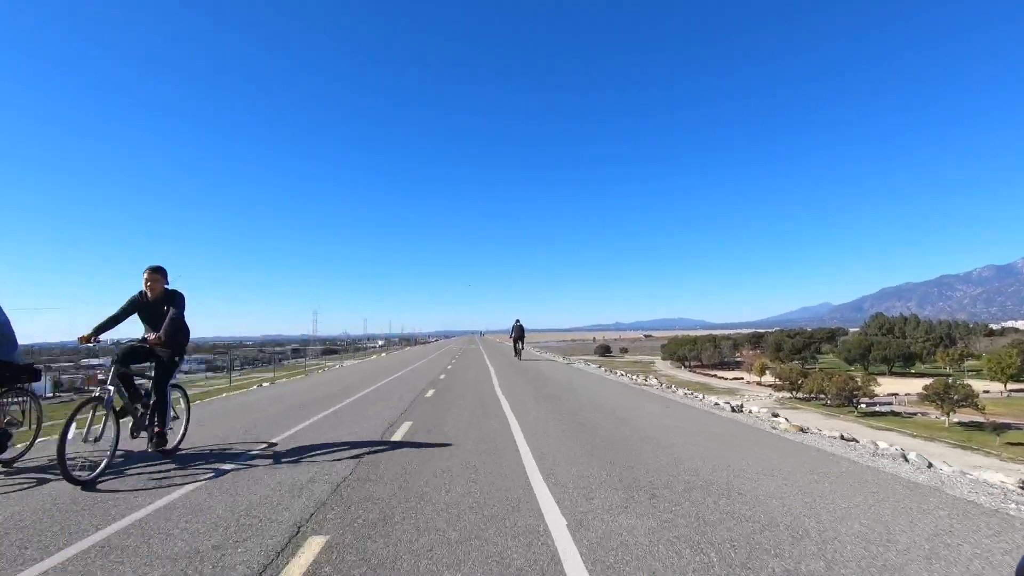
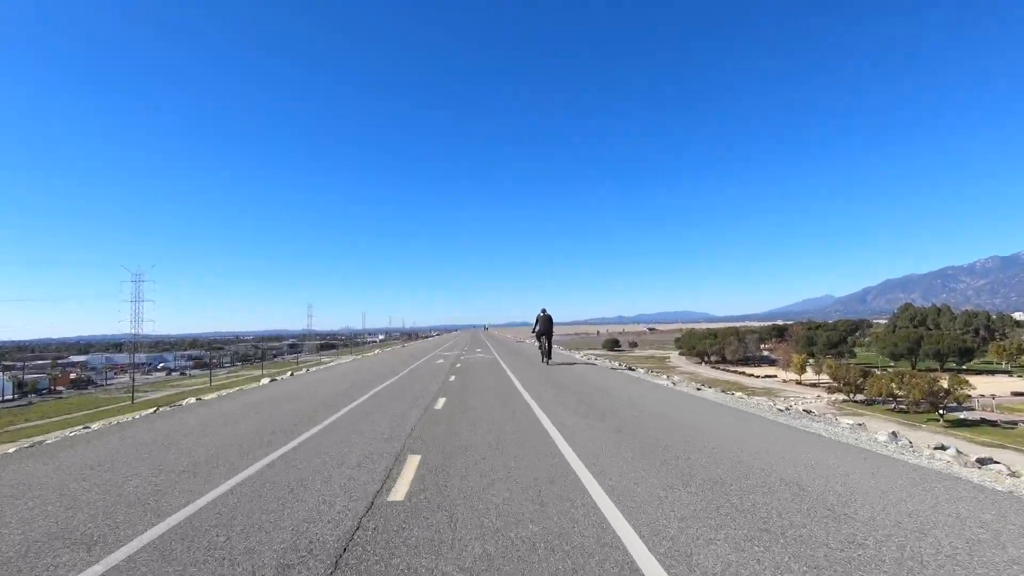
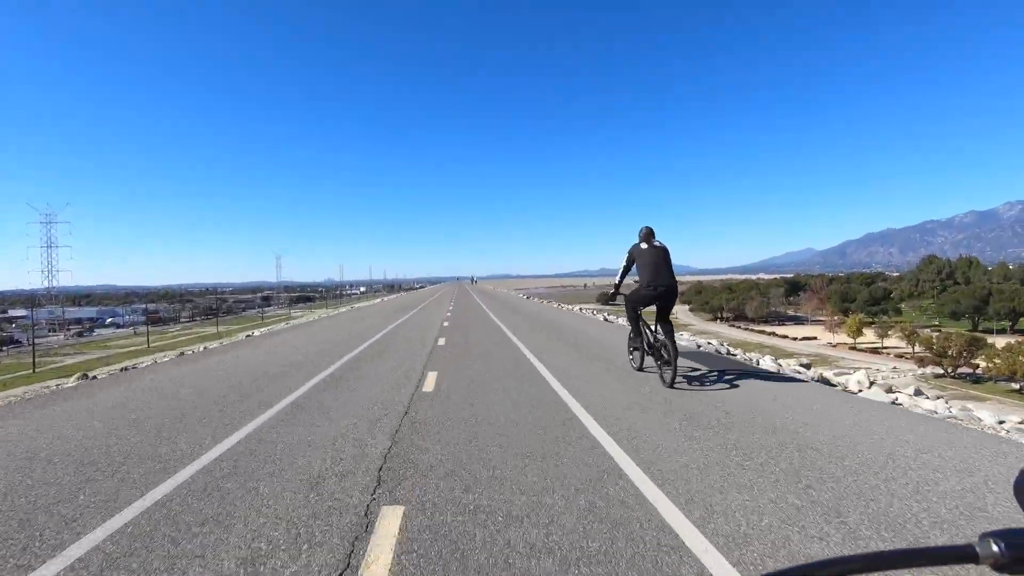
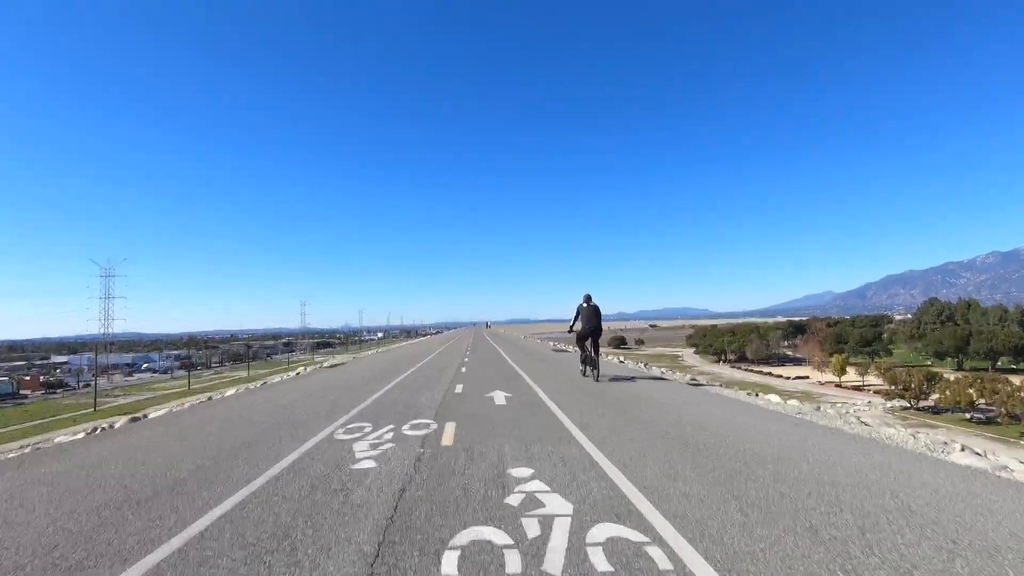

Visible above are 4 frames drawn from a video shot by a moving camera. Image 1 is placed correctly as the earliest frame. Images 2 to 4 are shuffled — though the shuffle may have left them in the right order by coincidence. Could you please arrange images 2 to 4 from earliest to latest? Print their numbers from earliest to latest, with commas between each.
2, 4, 3
